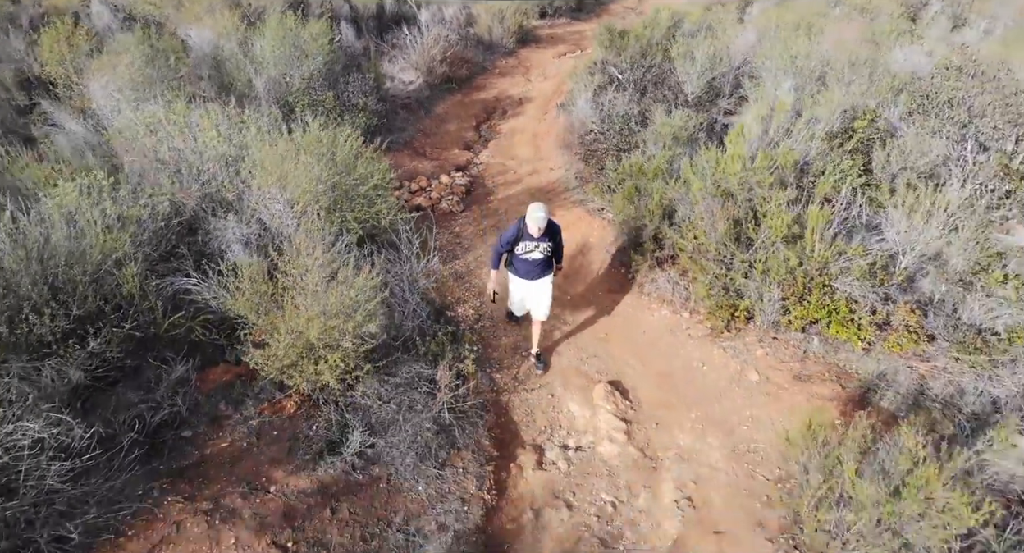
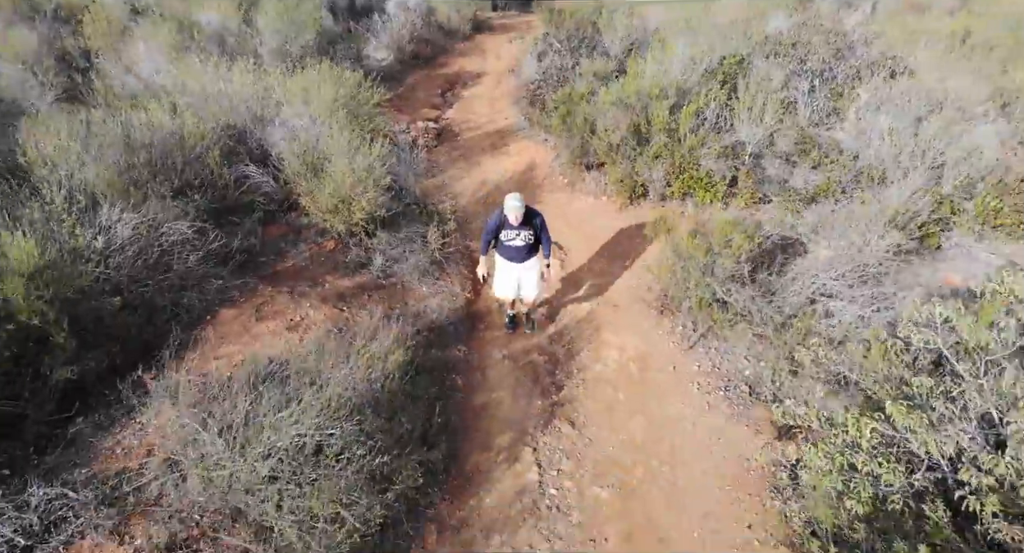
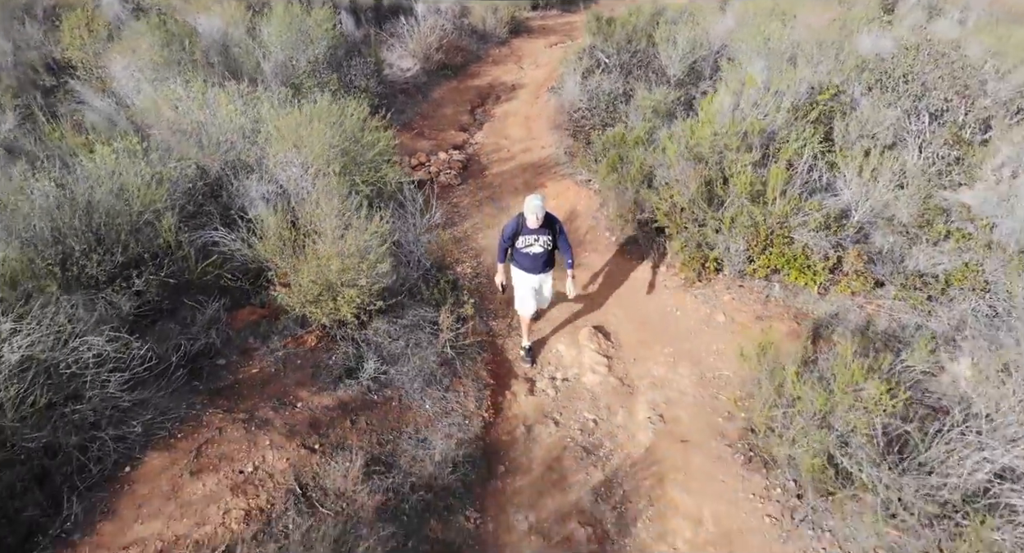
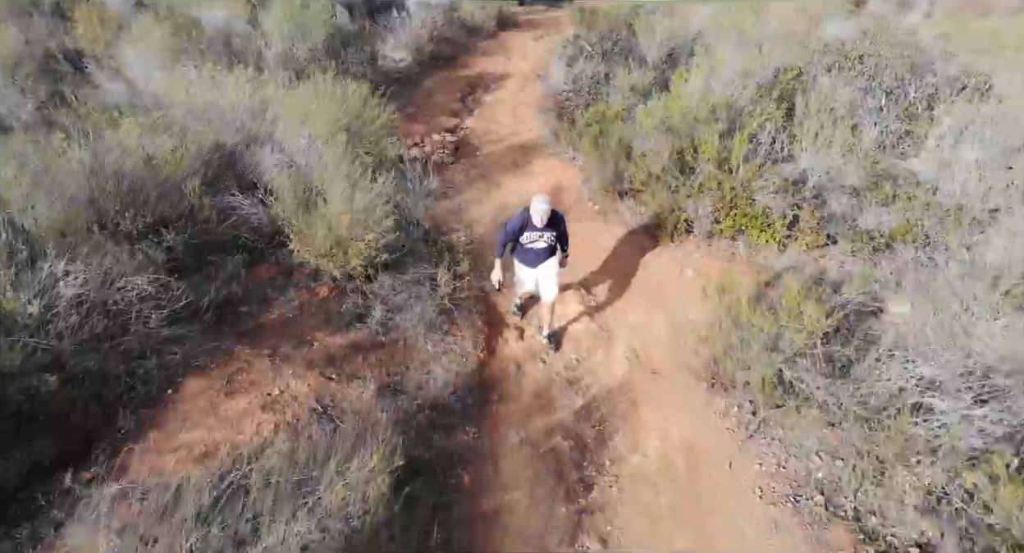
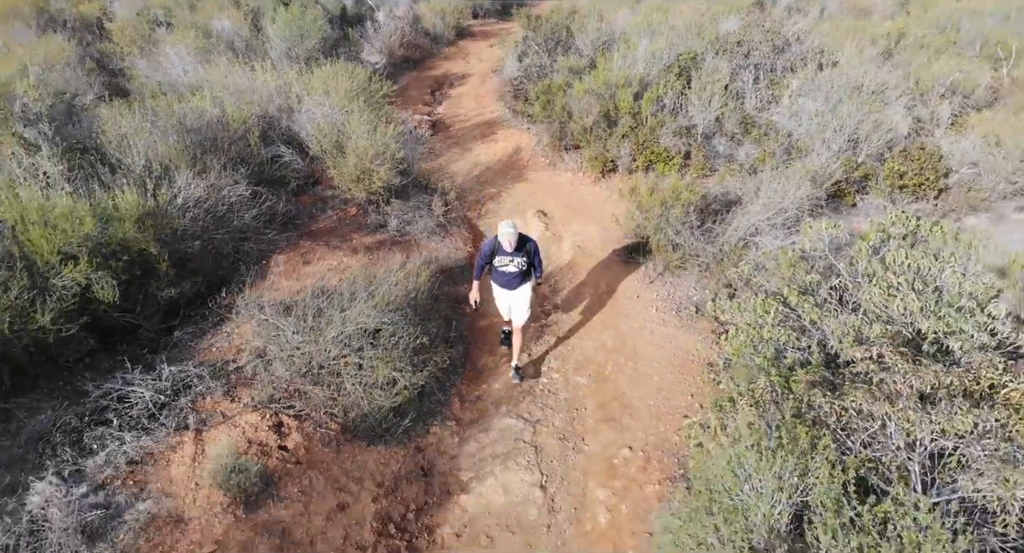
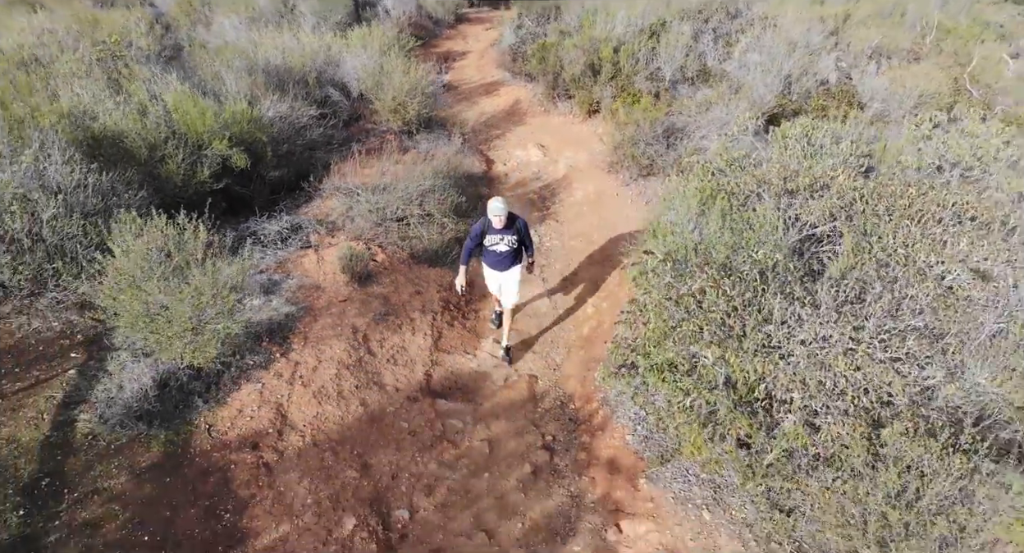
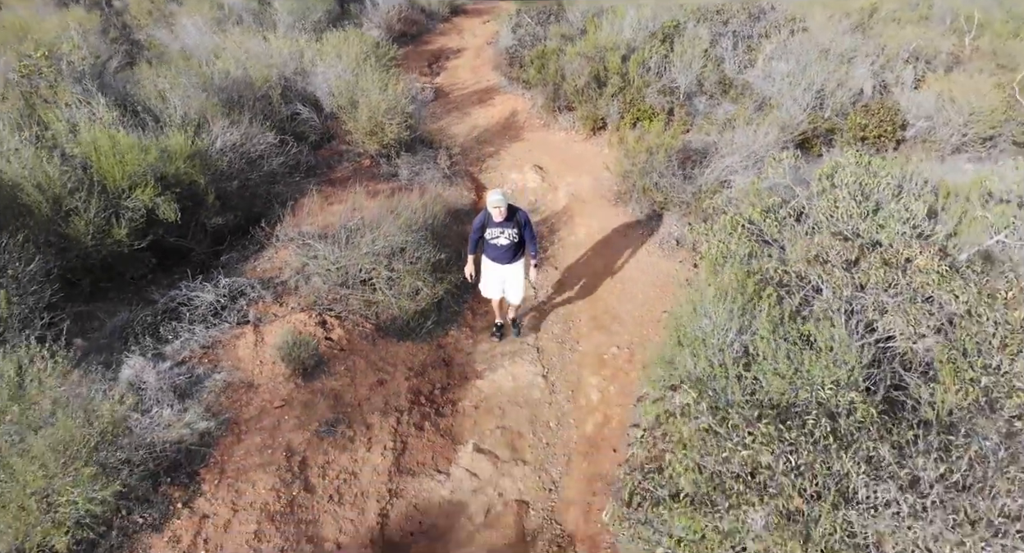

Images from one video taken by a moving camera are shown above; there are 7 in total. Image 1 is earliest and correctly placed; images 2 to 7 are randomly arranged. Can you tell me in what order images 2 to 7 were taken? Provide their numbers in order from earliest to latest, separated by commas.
3, 4, 2, 5, 7, 6
